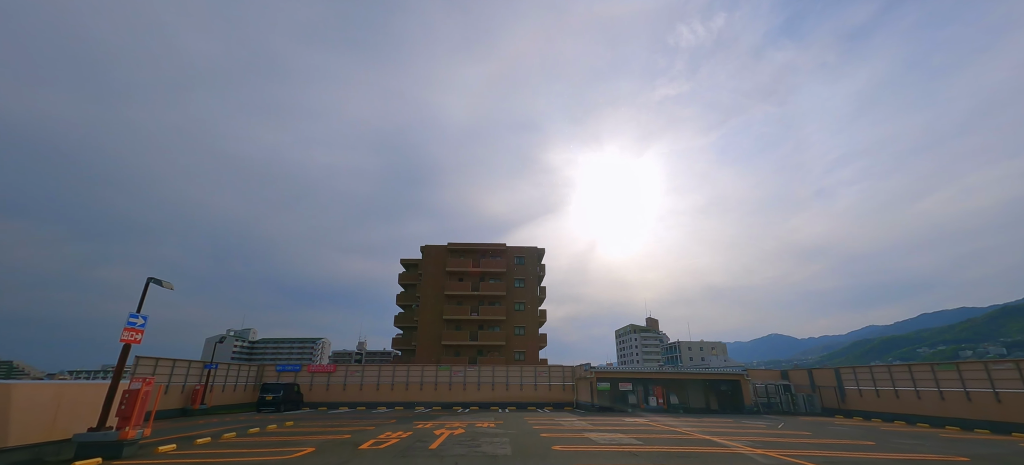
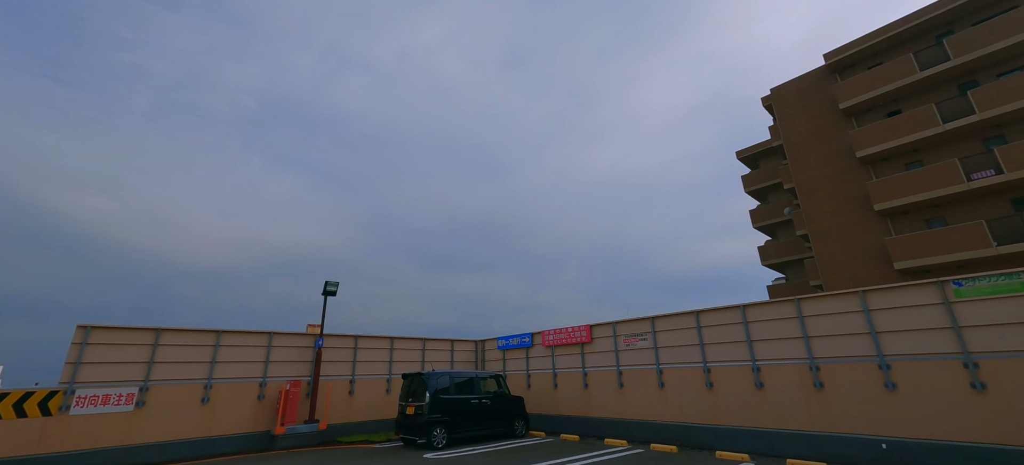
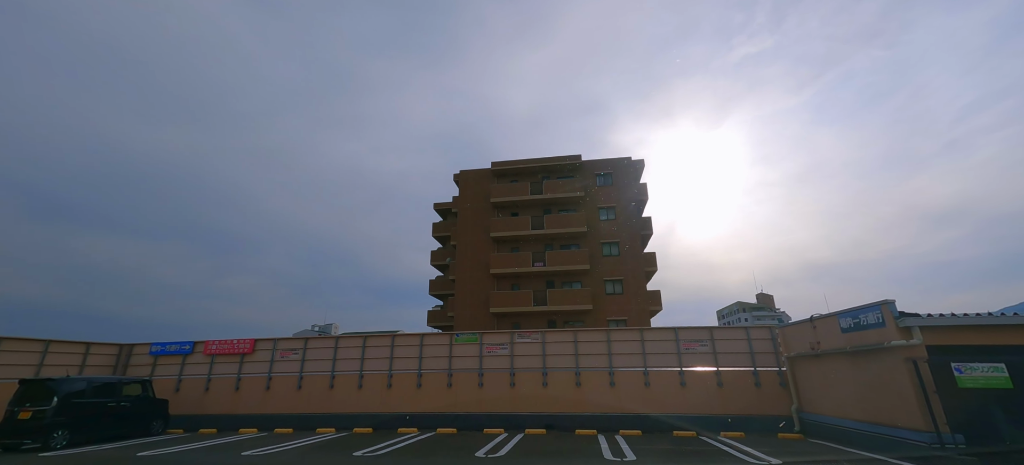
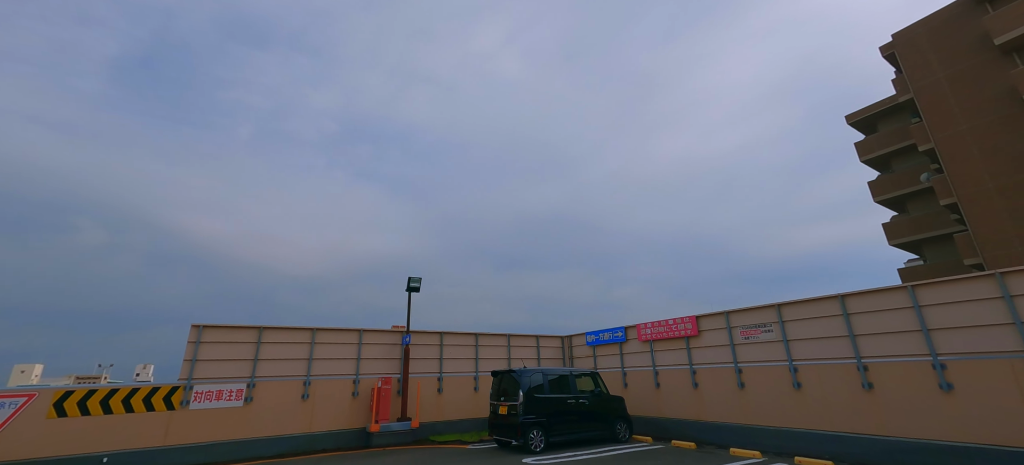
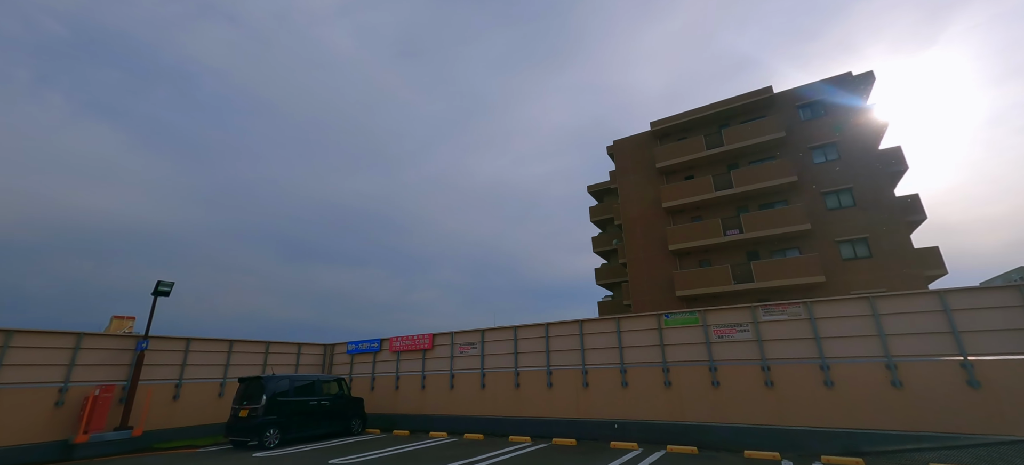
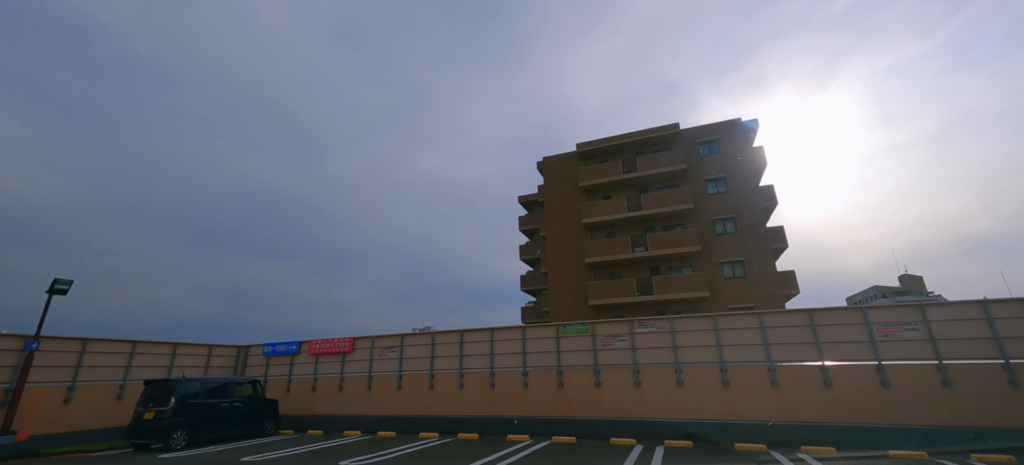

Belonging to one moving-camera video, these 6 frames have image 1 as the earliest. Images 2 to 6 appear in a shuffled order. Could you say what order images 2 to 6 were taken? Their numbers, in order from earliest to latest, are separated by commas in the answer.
3, 6, 5, 2, 4
